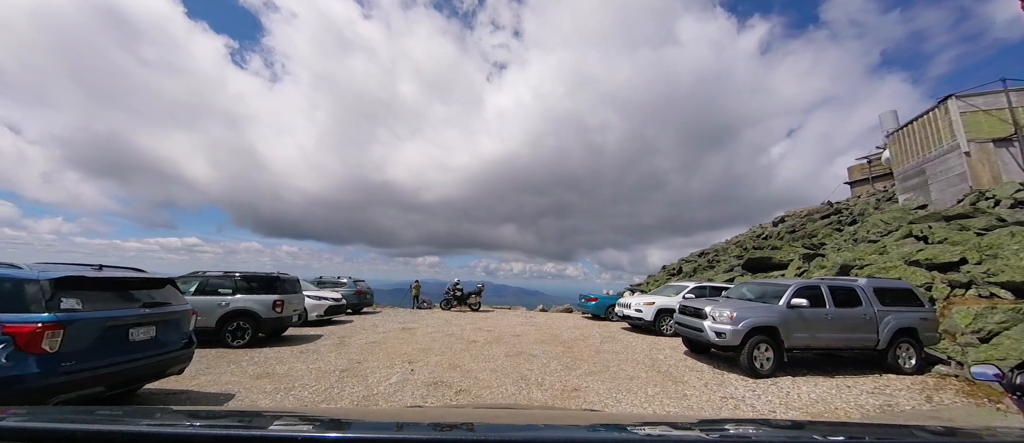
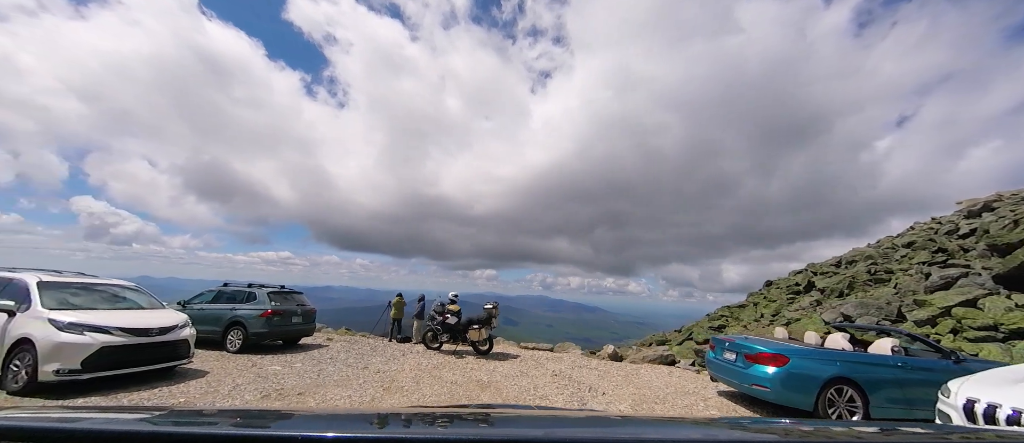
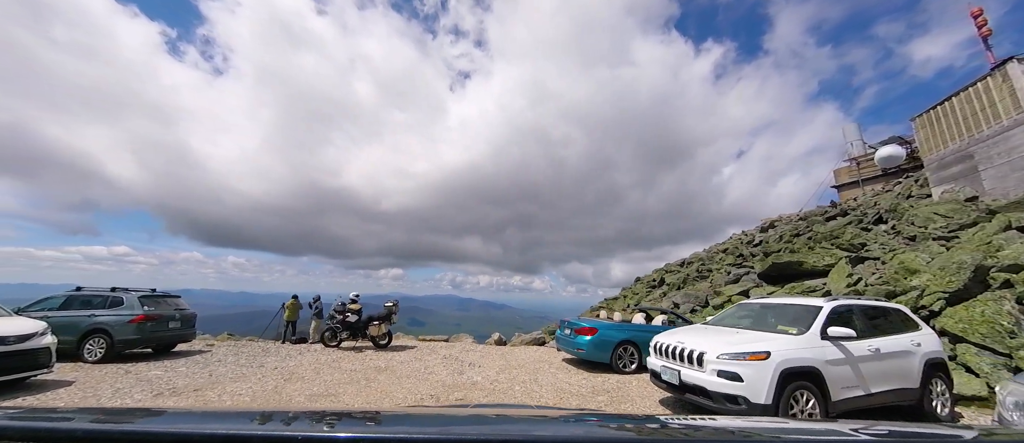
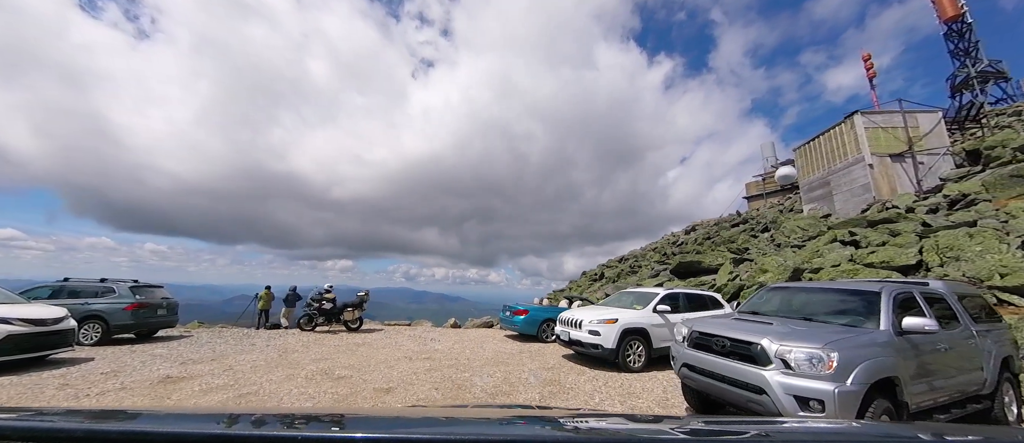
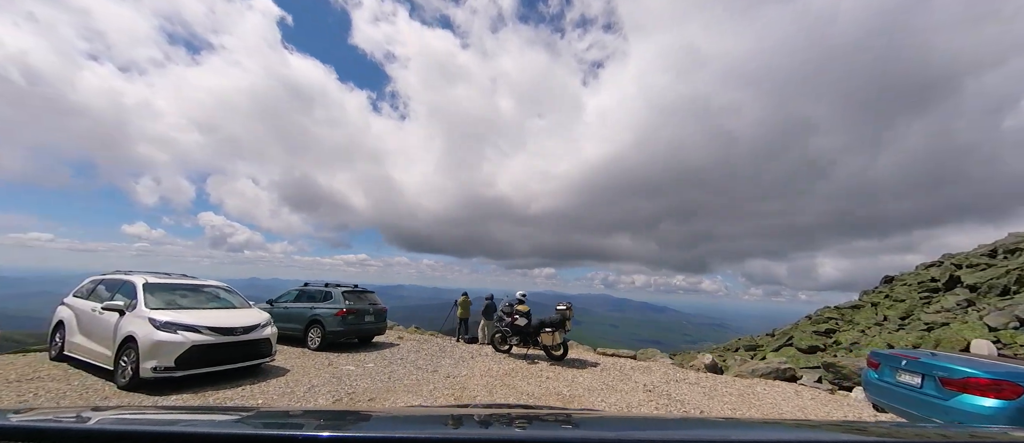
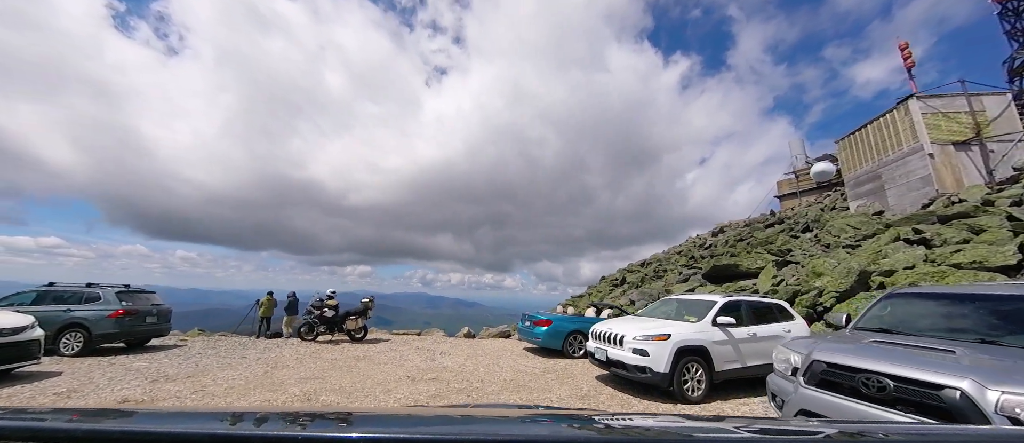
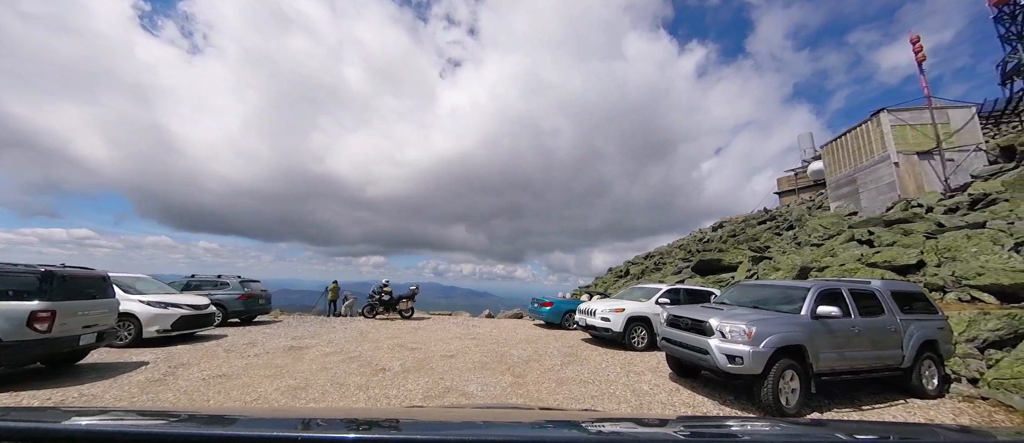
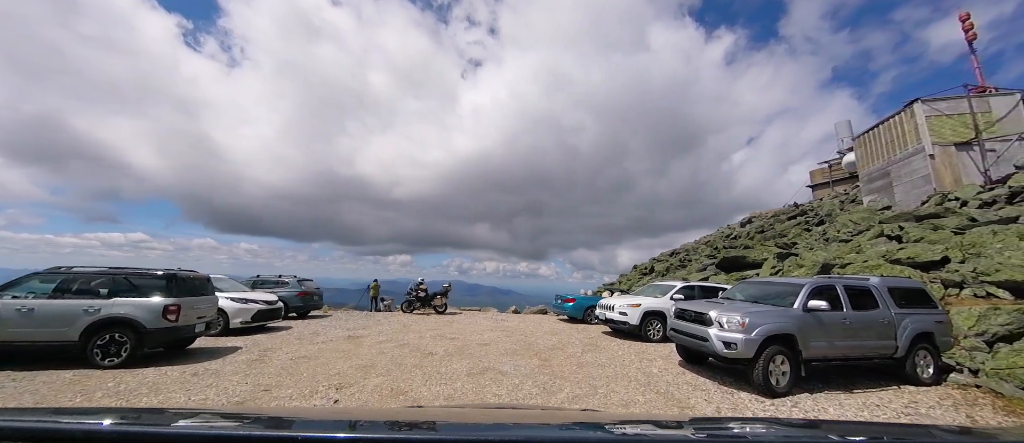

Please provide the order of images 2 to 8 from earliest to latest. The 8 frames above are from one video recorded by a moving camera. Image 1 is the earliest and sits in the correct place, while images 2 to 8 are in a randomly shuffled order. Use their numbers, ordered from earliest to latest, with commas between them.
8, 7, 4, 6, 3, 2, 5
